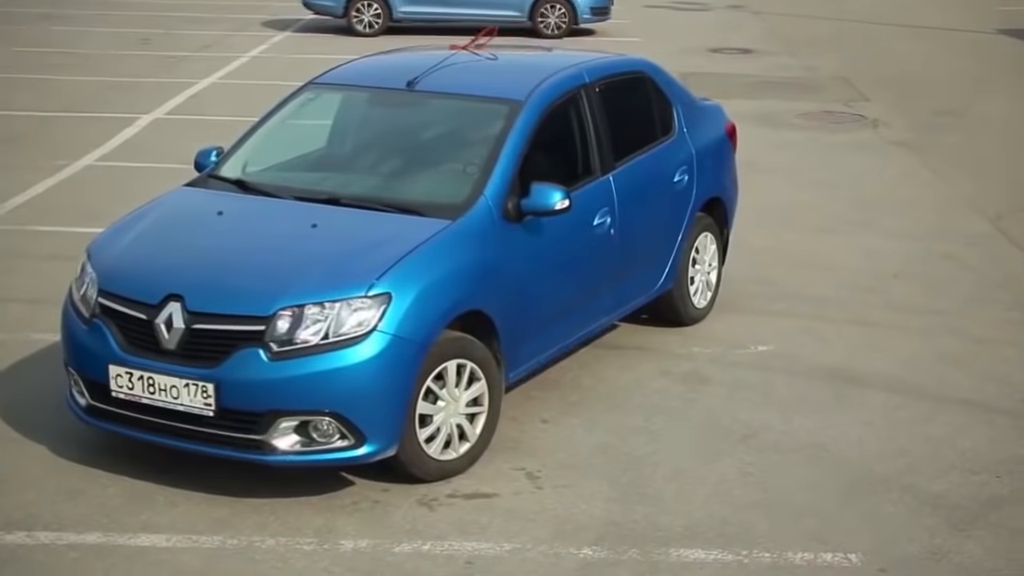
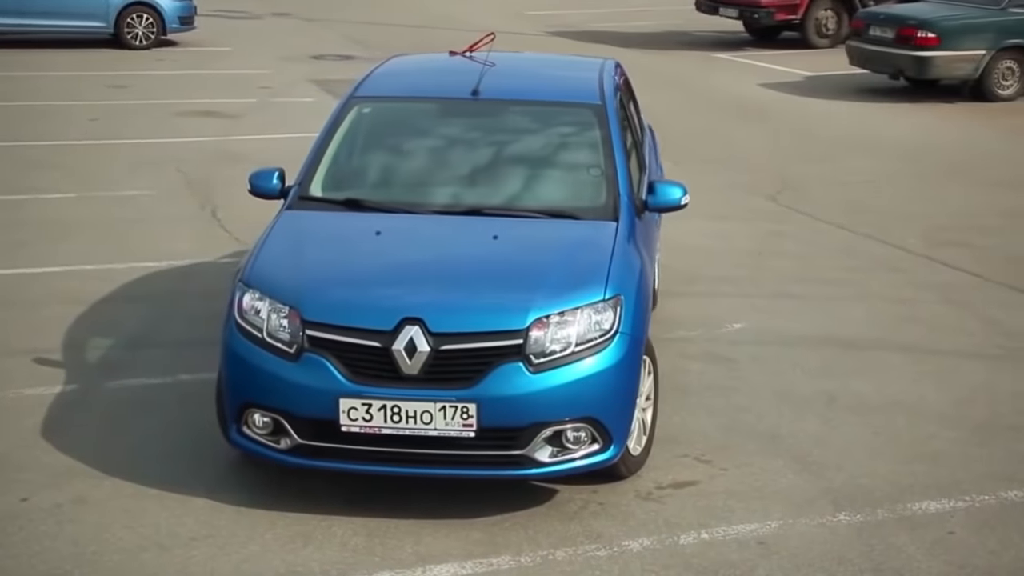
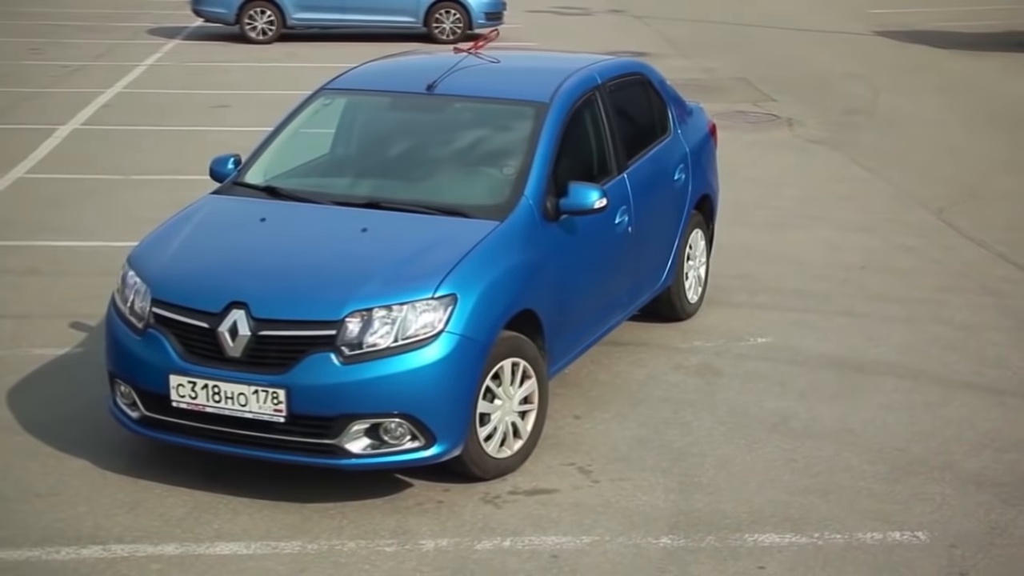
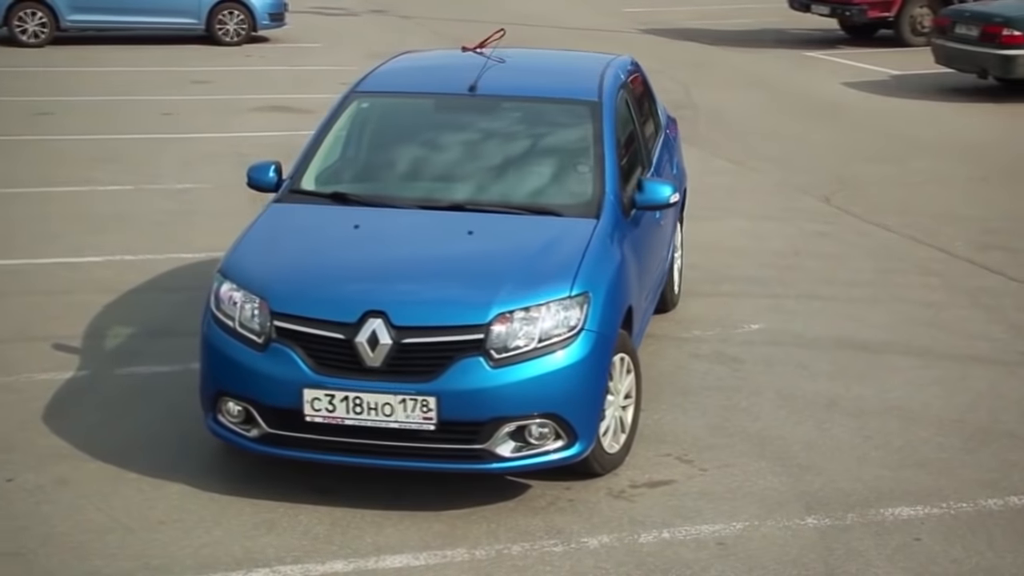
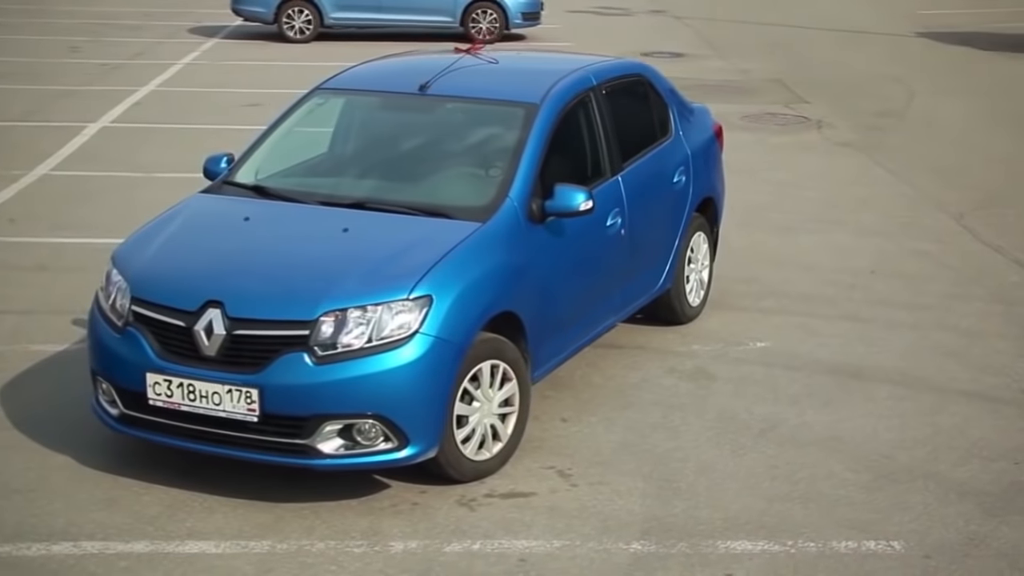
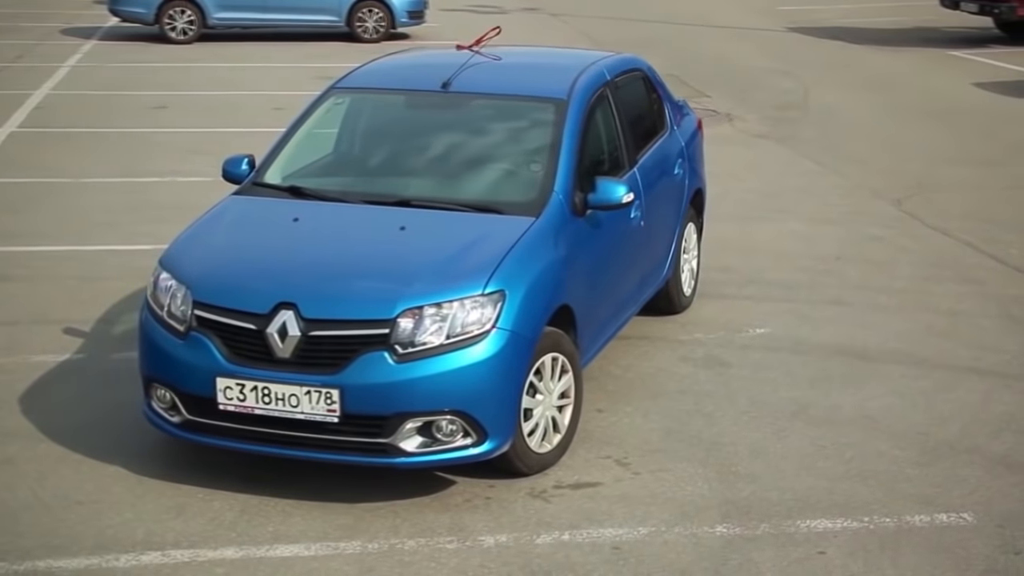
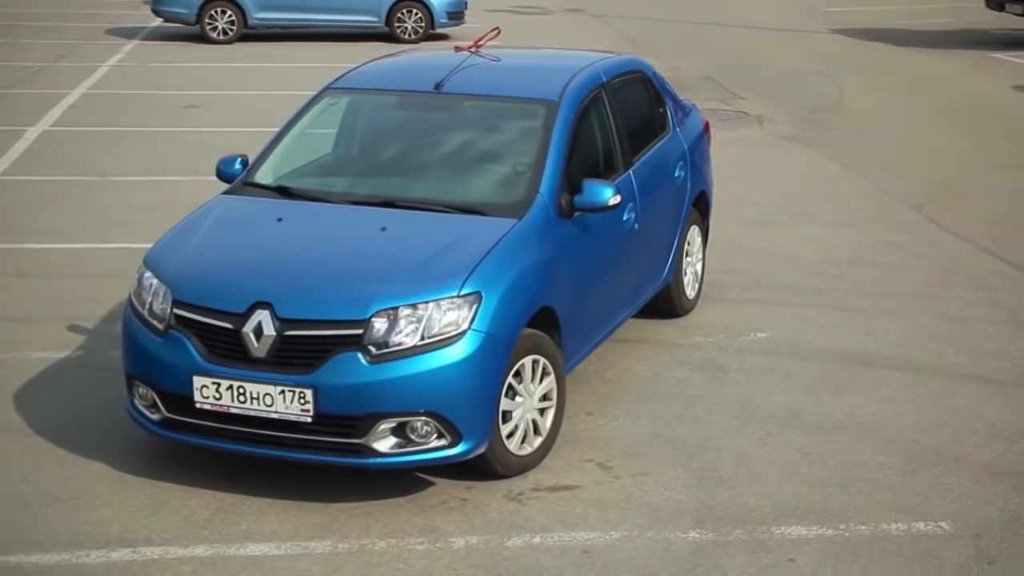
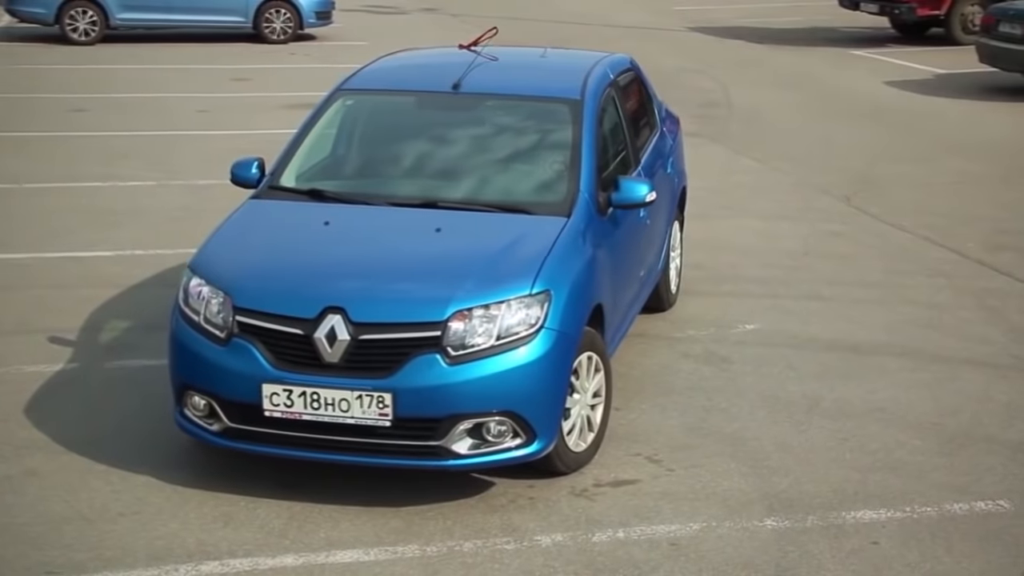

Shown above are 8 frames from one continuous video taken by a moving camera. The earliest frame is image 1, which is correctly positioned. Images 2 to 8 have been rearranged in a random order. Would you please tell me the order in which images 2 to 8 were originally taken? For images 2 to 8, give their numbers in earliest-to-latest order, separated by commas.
5, 3, 7, 6, 8, 4, 2
